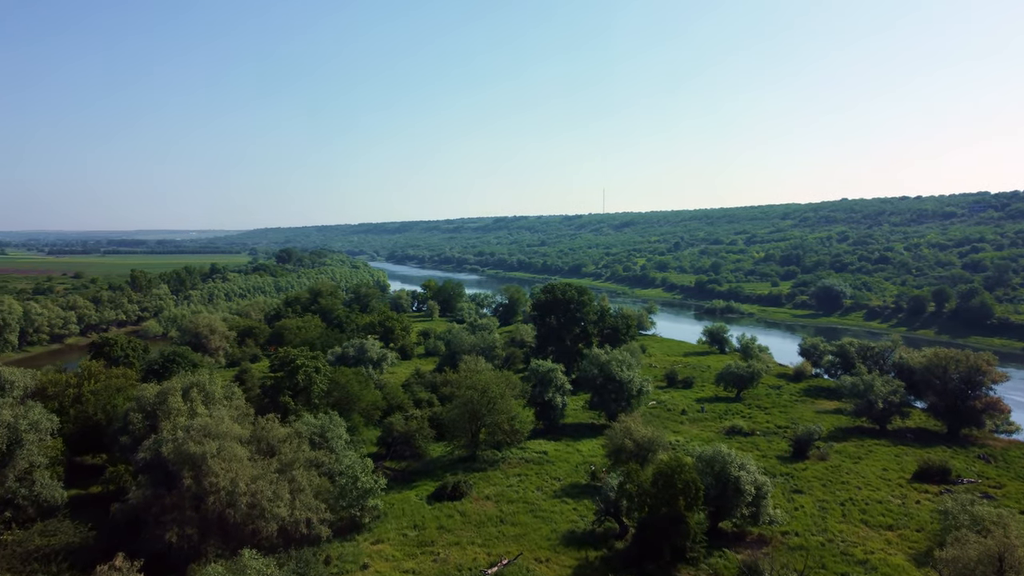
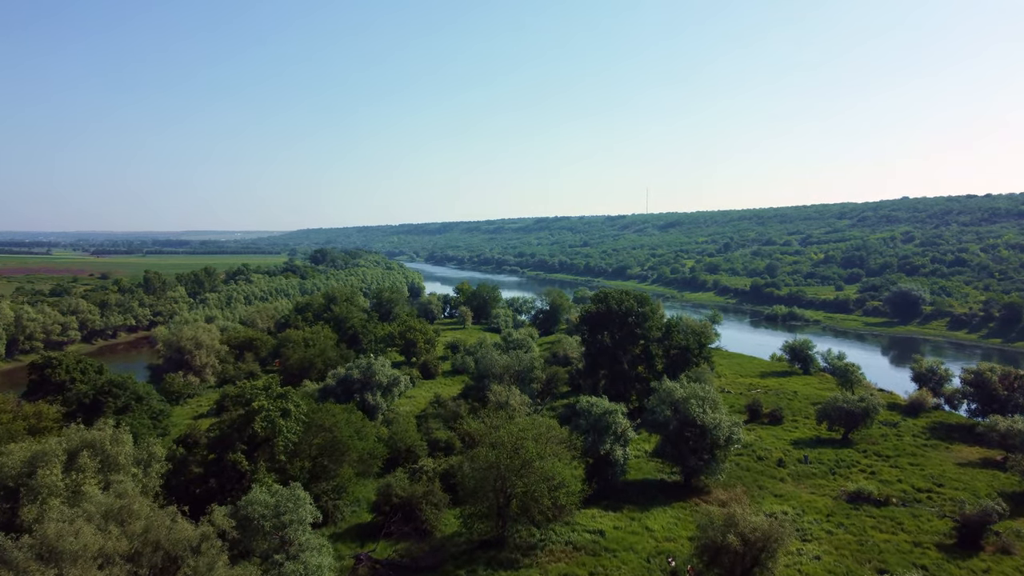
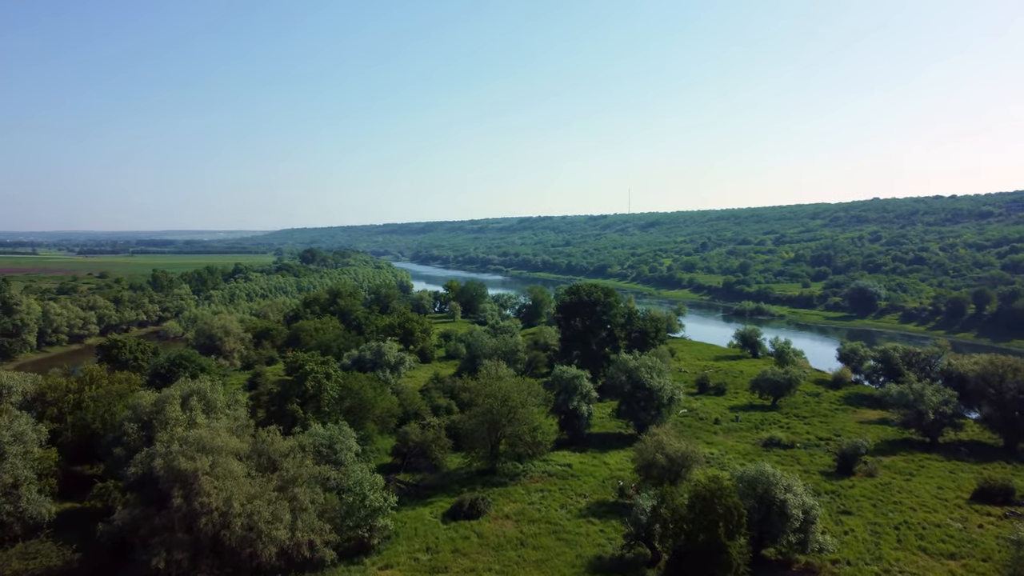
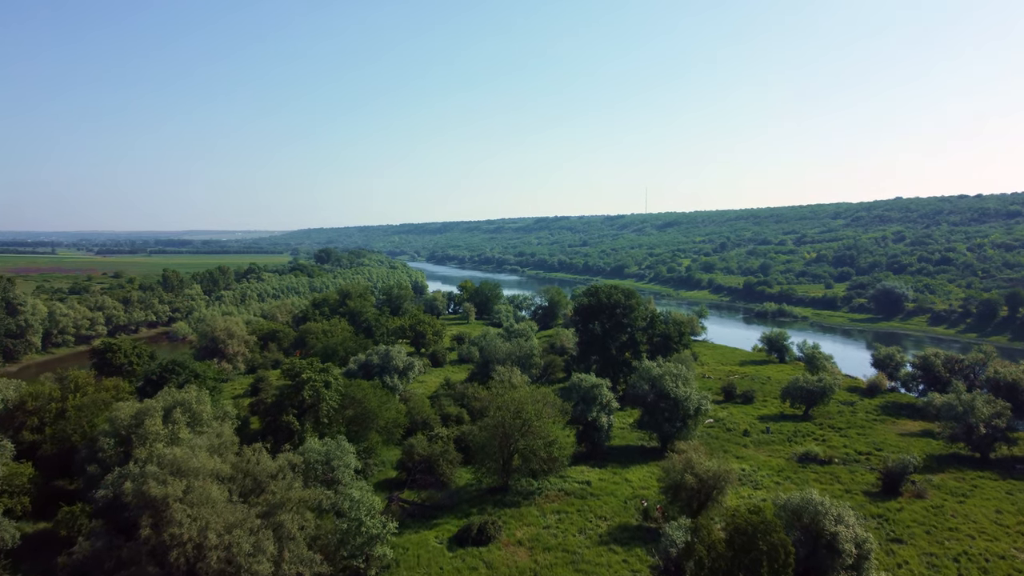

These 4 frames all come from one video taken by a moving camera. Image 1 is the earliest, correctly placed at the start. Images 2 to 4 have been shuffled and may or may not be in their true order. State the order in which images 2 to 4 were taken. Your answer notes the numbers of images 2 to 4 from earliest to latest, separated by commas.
3, 4, 2
